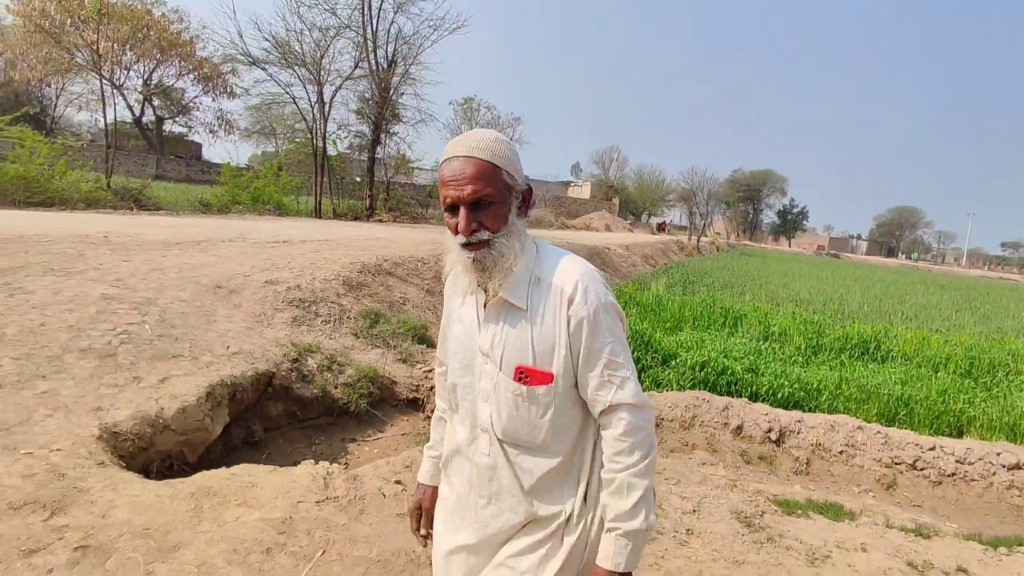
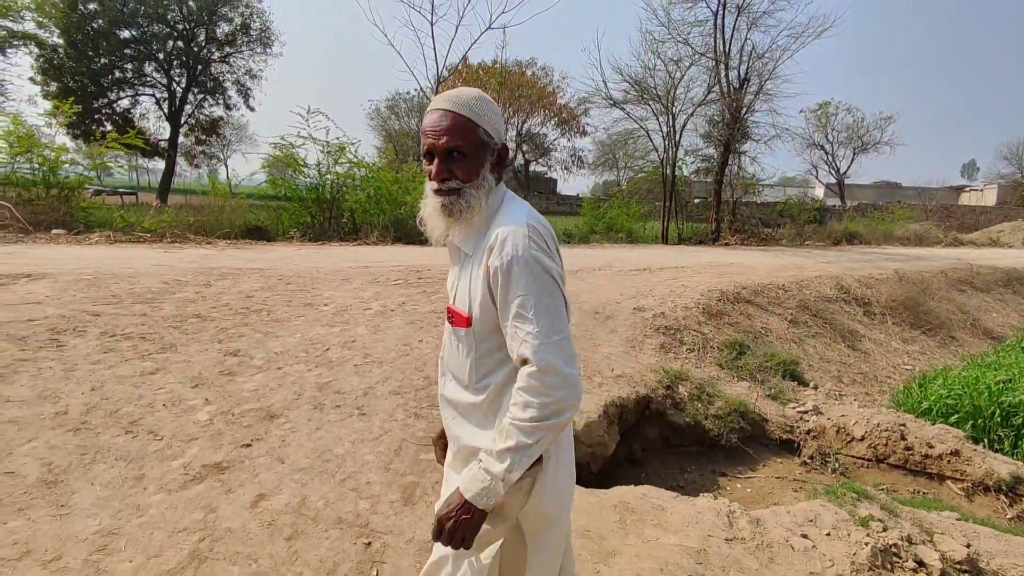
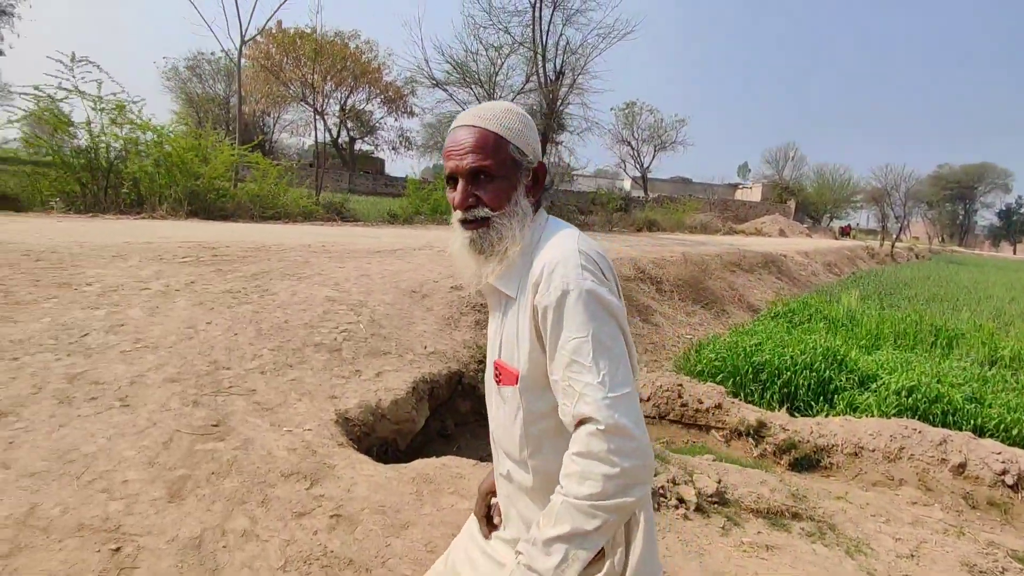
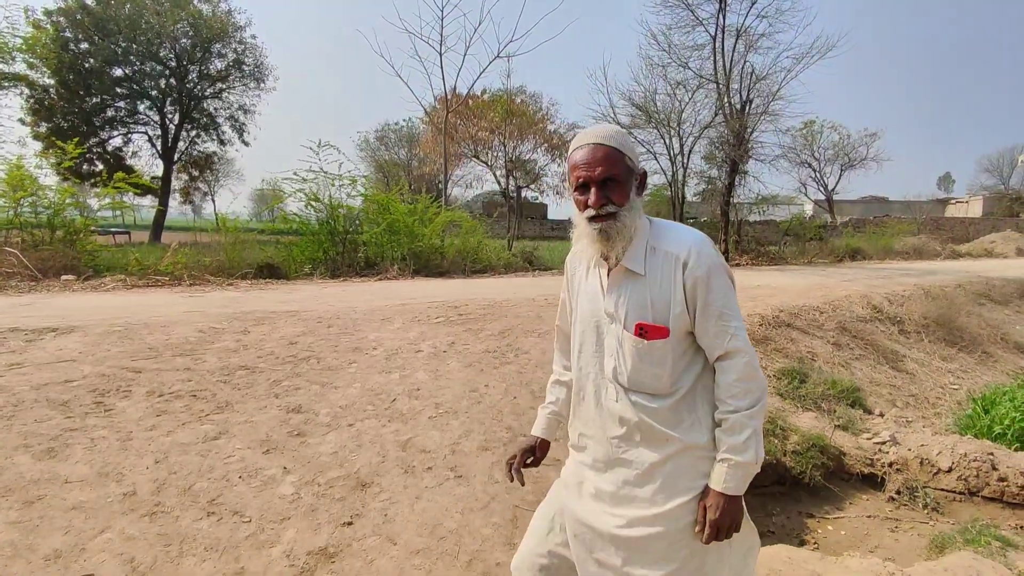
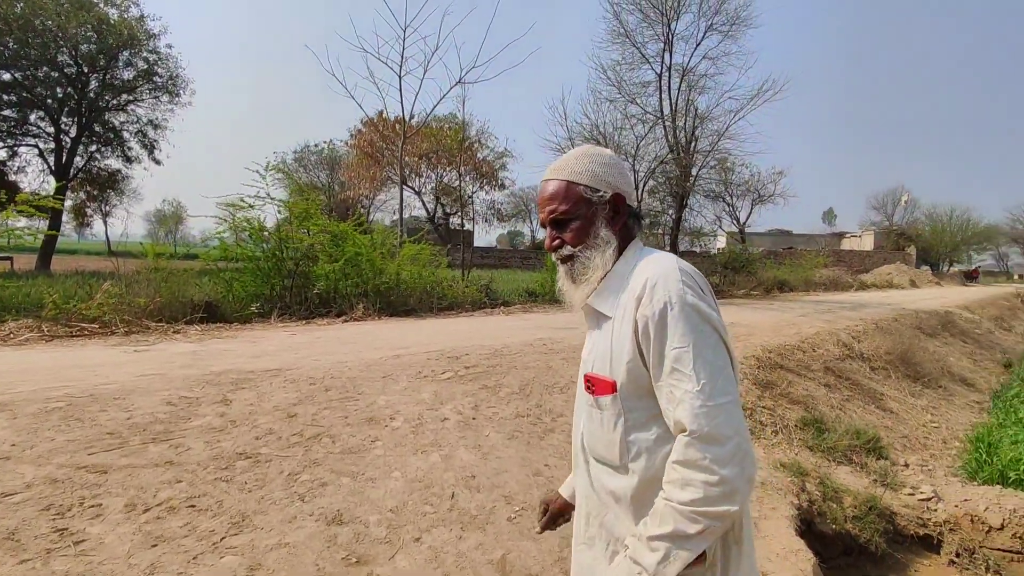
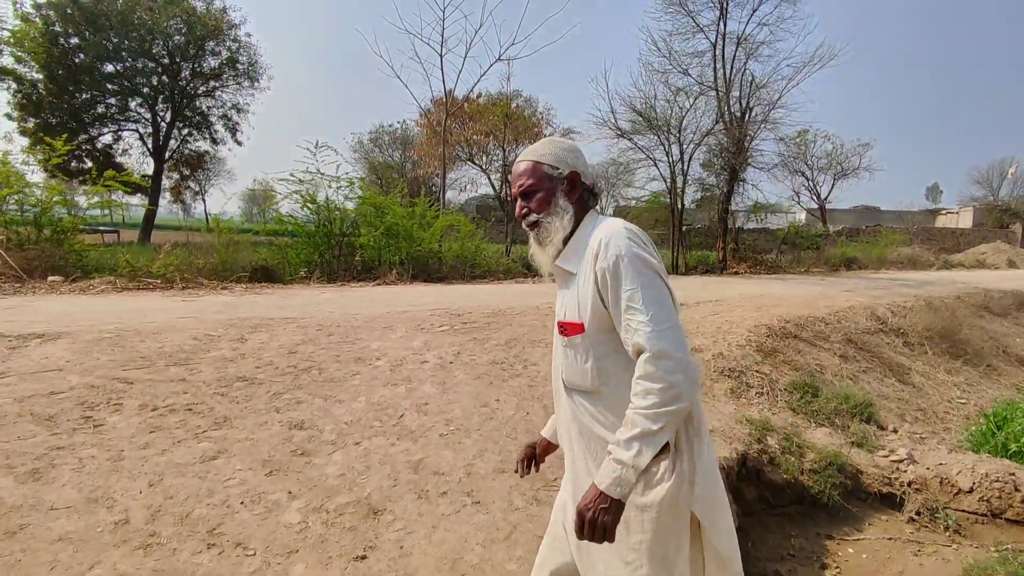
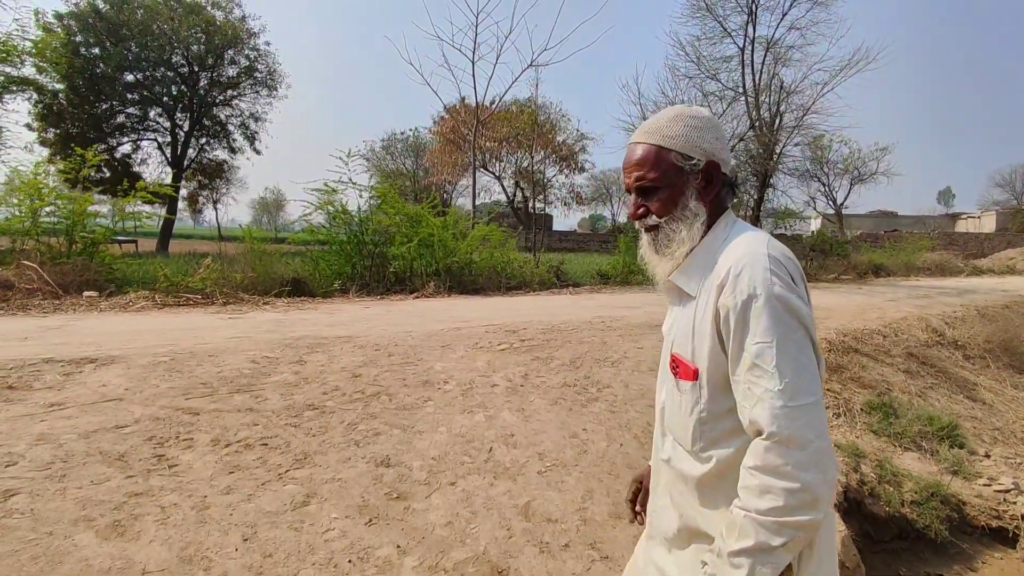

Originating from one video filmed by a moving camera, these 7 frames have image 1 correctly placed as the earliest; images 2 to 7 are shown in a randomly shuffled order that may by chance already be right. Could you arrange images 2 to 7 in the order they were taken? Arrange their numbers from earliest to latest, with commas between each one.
3, 2, 4, 6, 7, 5
